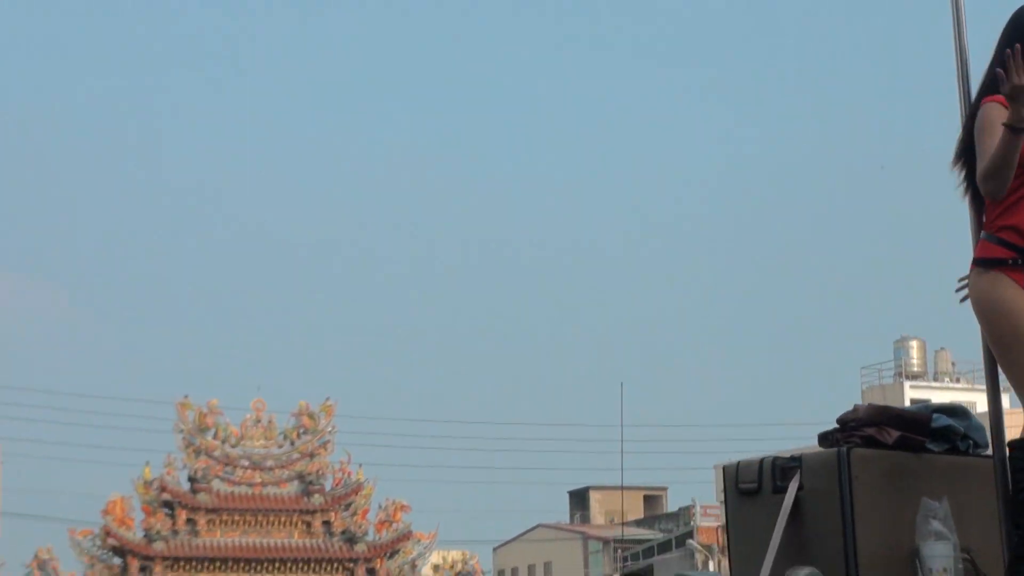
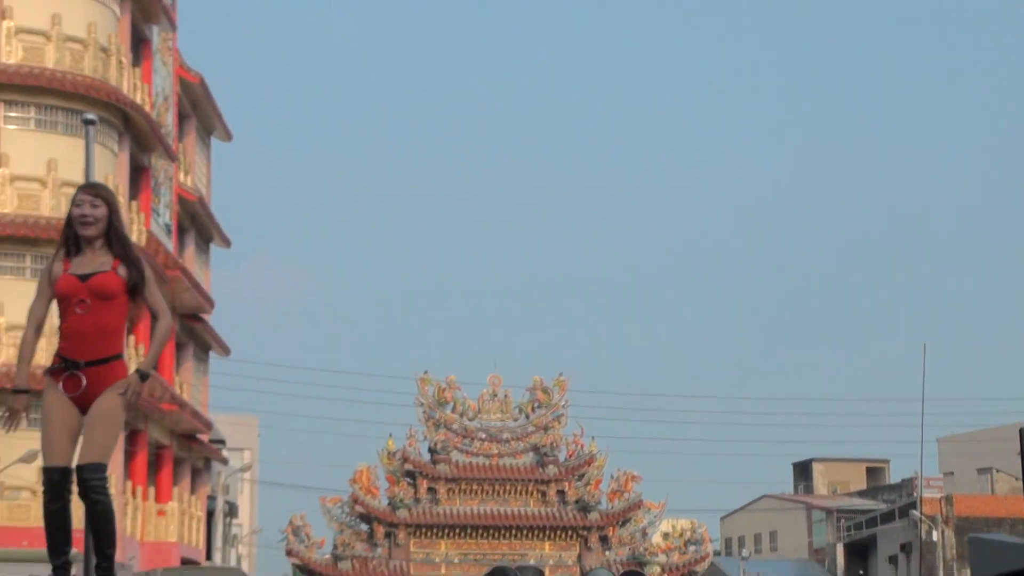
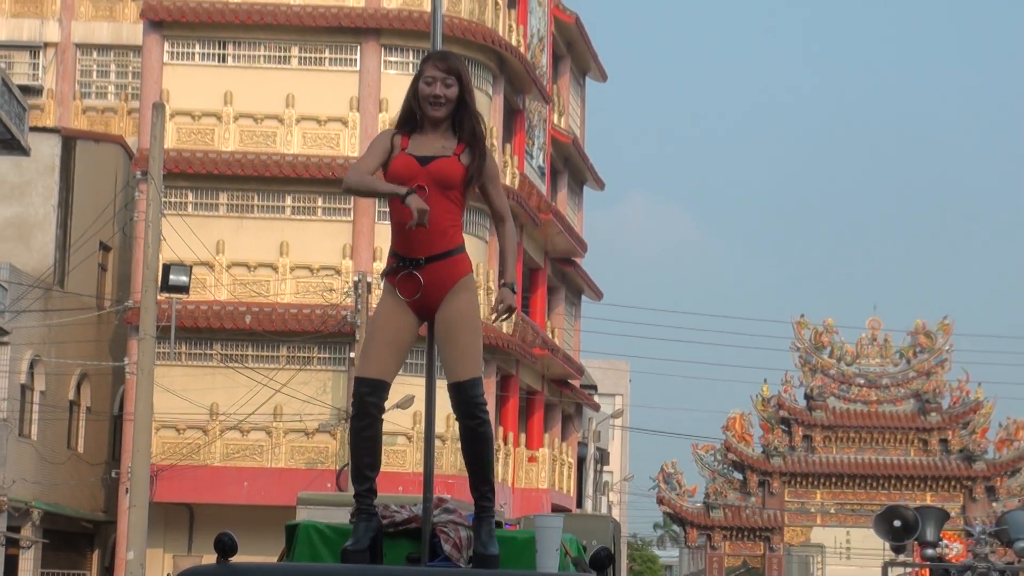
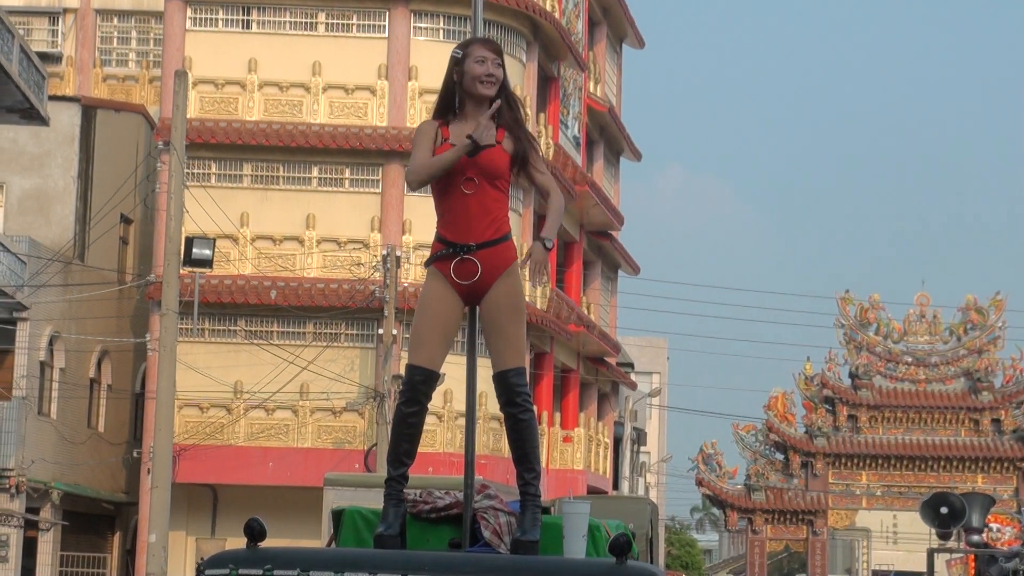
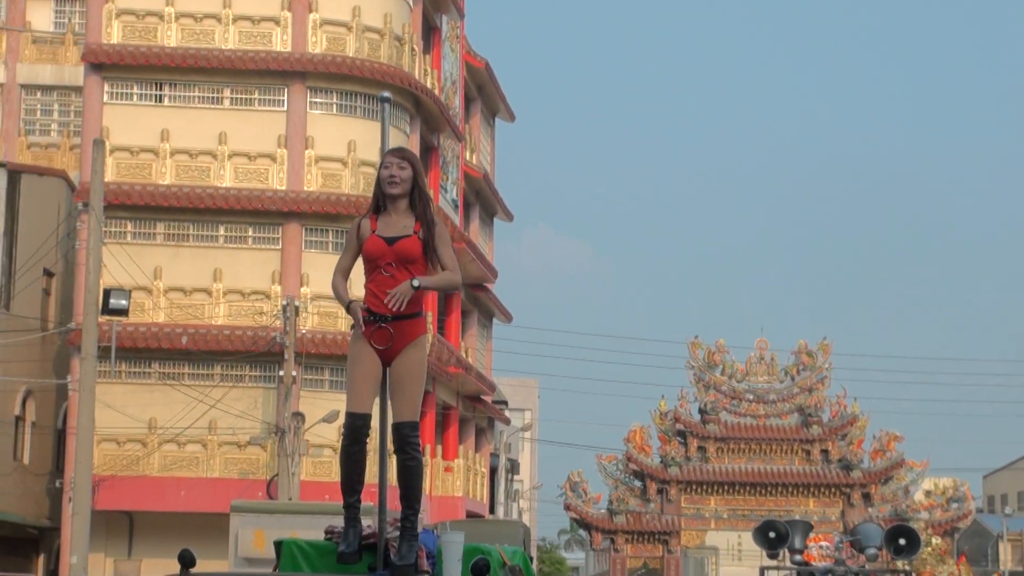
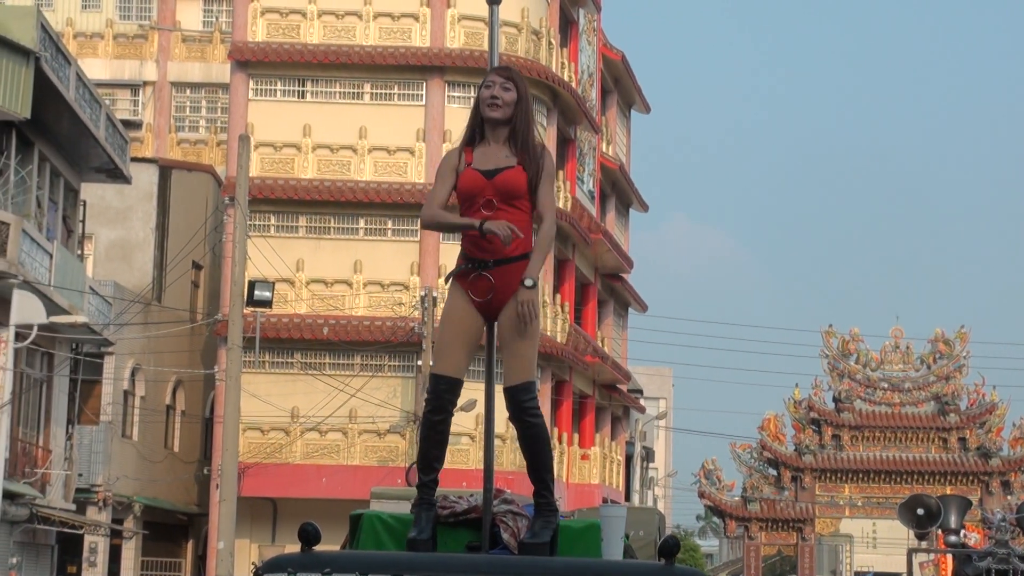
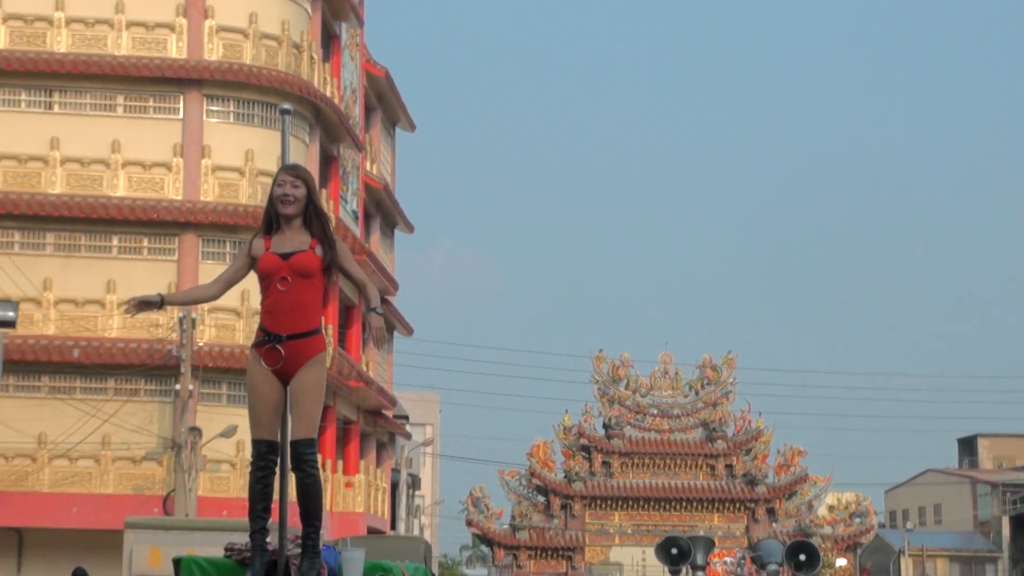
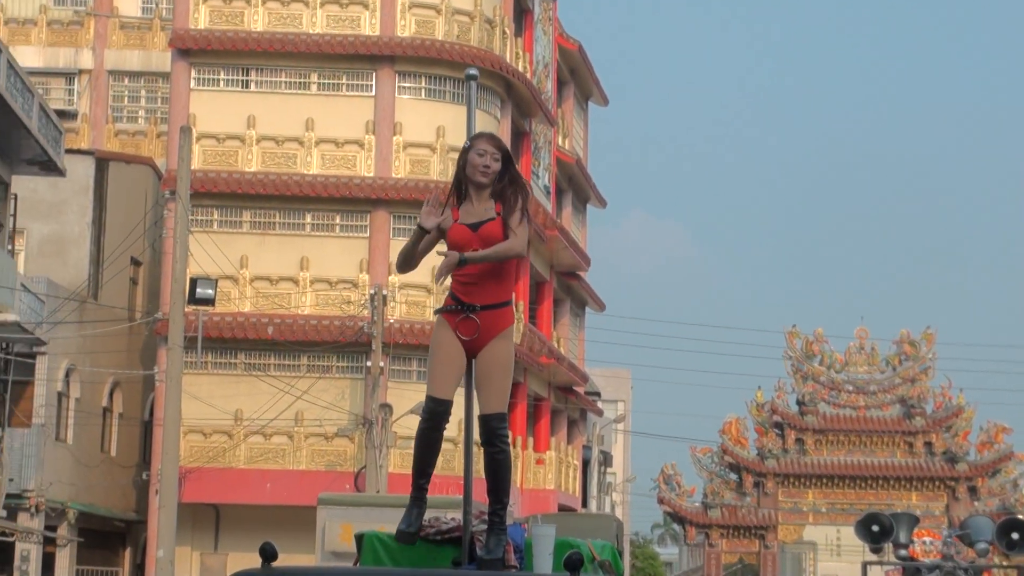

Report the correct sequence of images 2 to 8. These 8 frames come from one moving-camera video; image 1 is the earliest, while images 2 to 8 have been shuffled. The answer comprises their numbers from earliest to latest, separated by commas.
2, 7, 5, 8, 4, 3, 6
